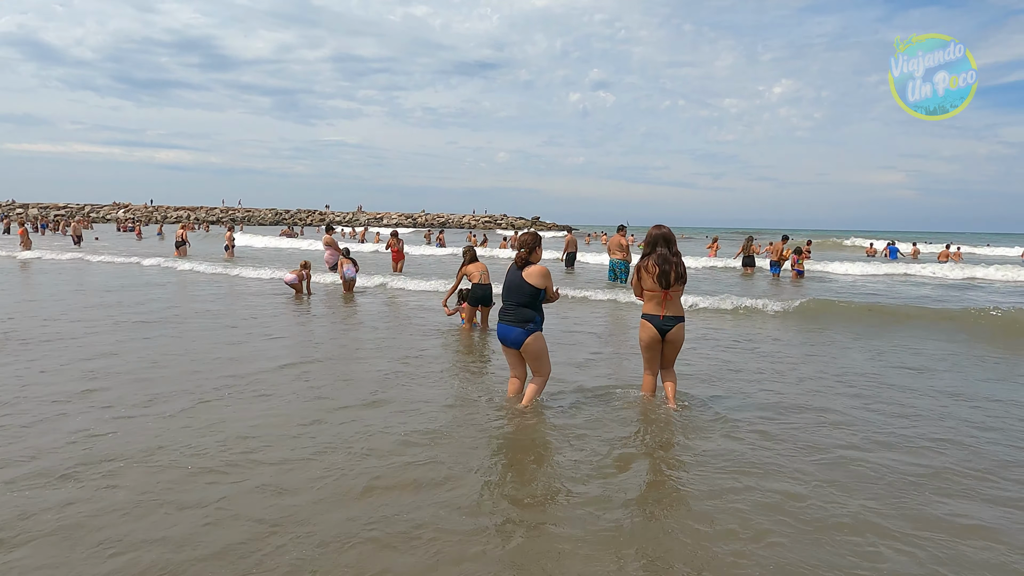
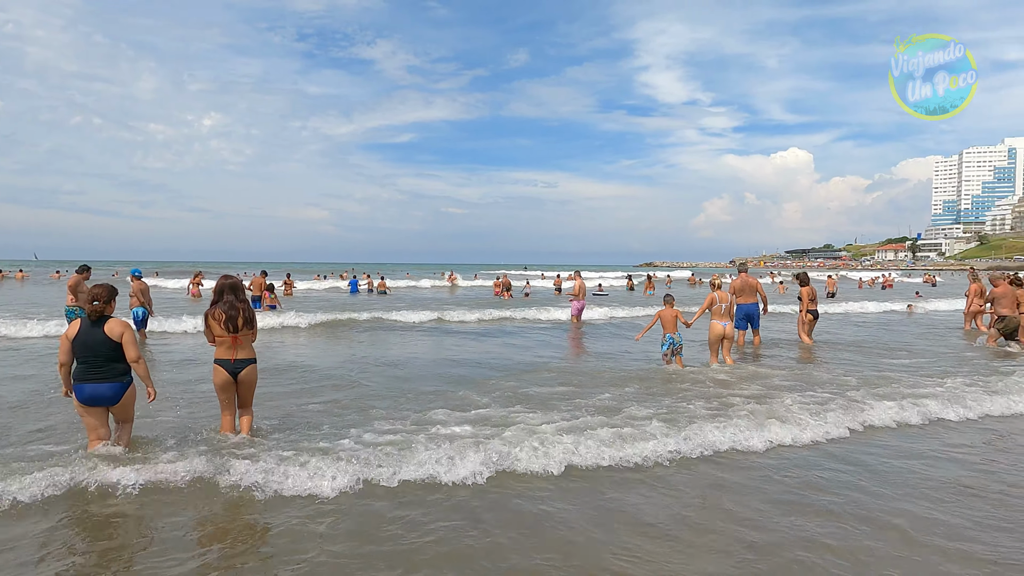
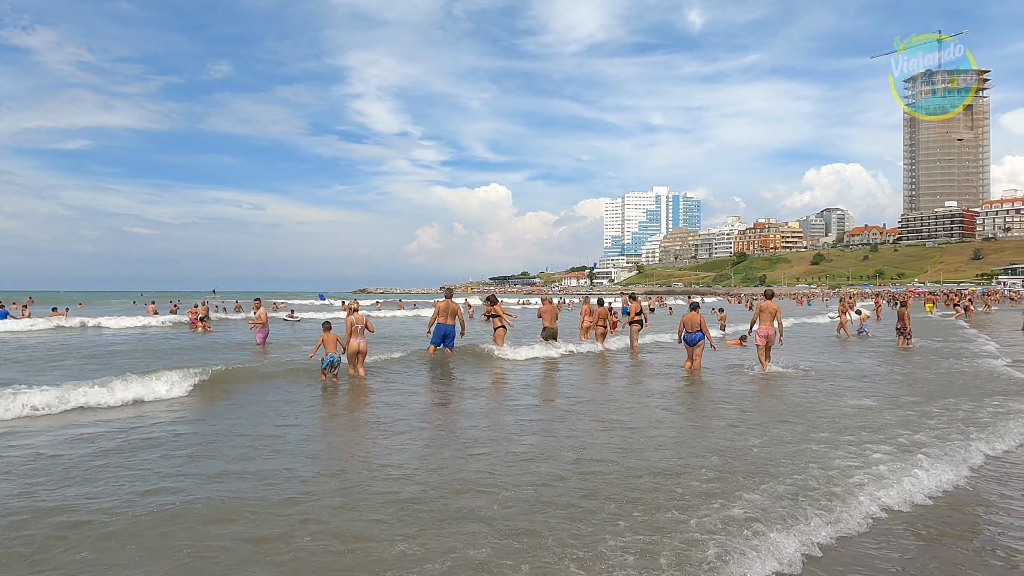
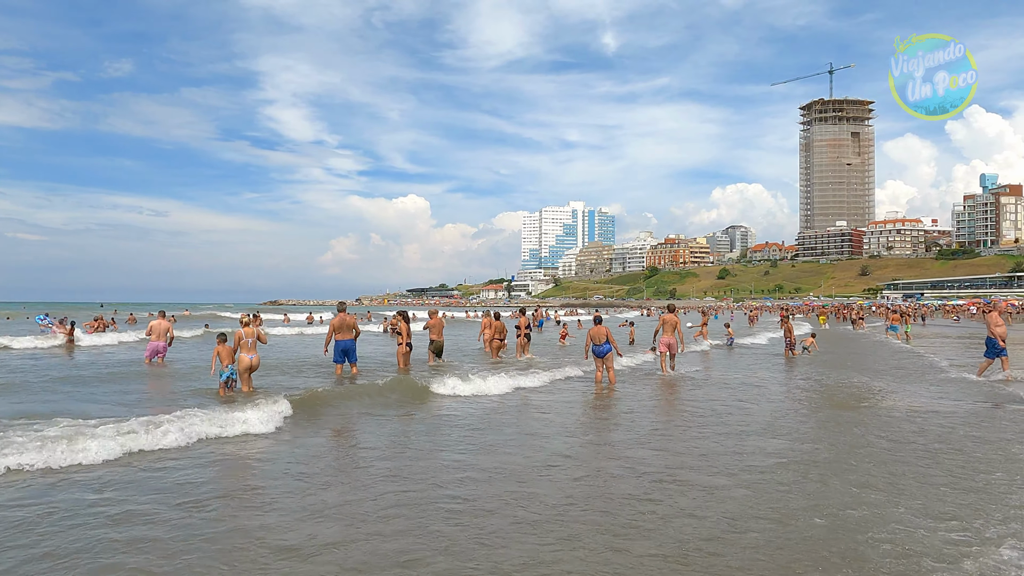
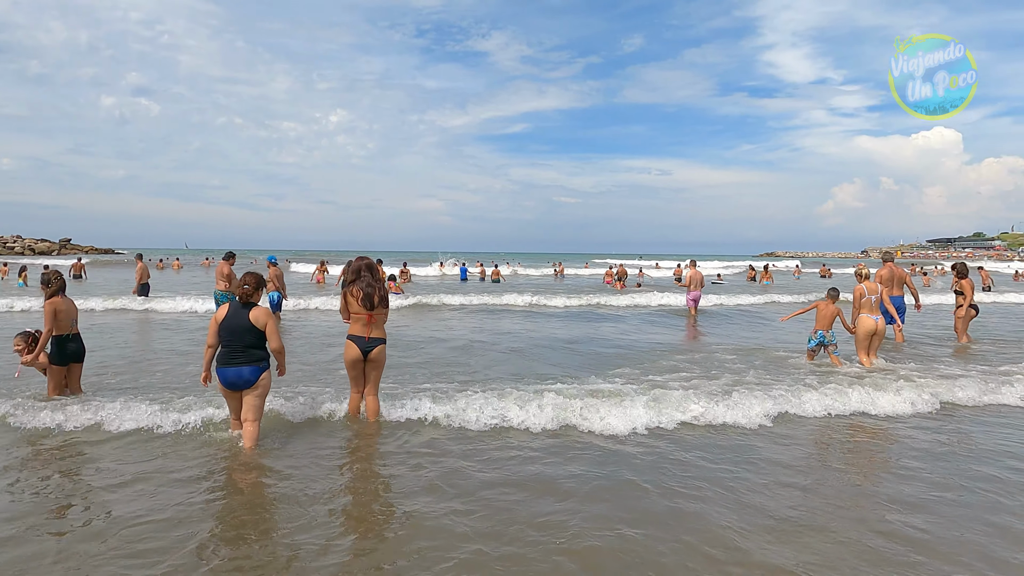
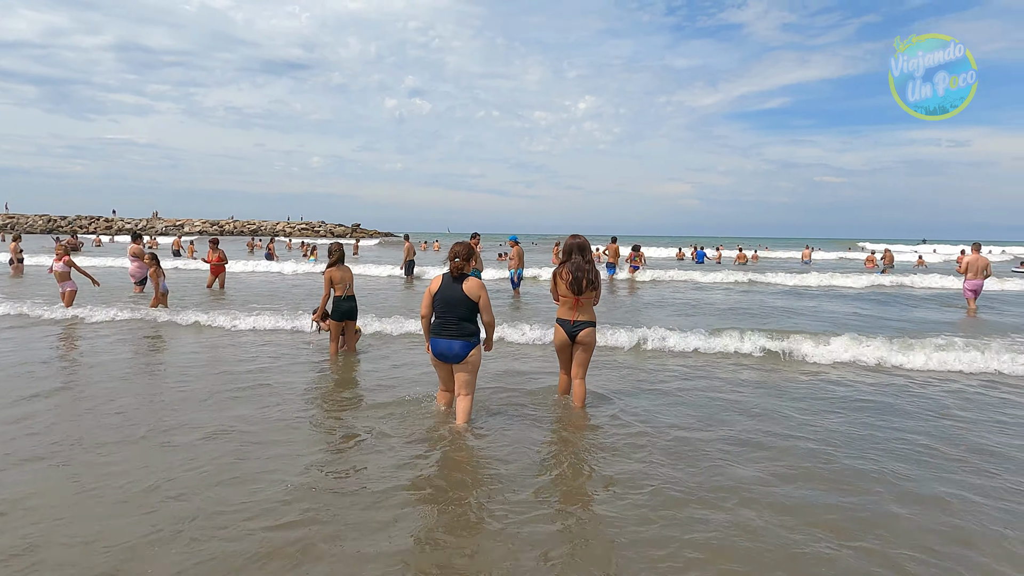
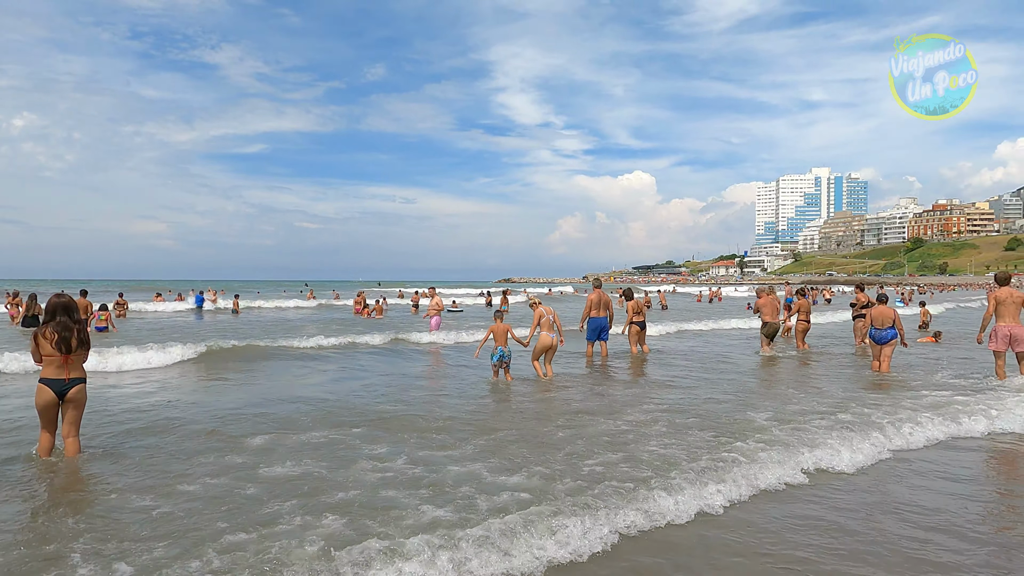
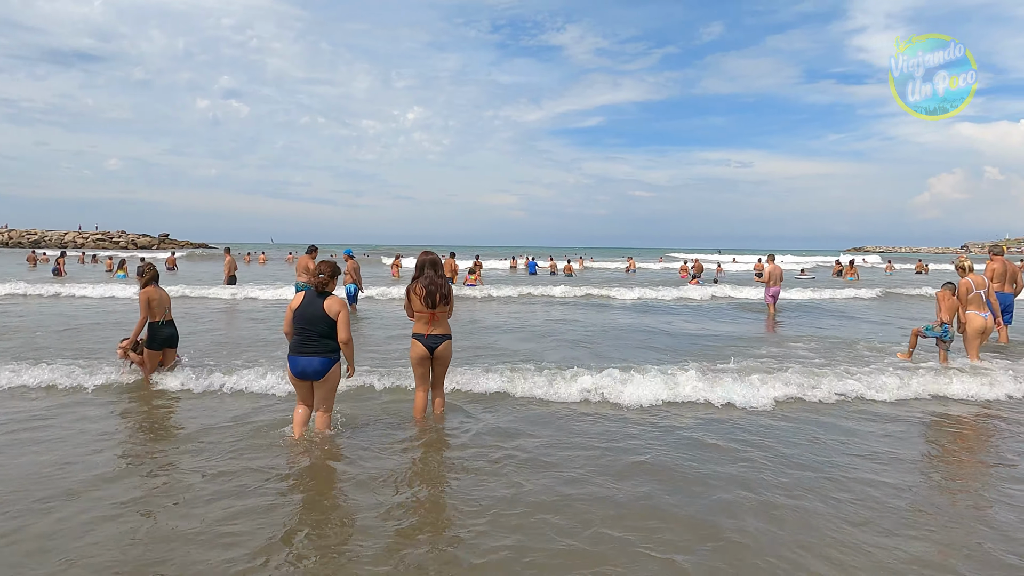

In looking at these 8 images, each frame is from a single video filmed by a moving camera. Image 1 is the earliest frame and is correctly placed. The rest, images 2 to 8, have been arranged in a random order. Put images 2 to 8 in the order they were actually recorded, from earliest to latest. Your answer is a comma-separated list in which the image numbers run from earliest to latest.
6, 8, 5, 2, 7, 3, 4
